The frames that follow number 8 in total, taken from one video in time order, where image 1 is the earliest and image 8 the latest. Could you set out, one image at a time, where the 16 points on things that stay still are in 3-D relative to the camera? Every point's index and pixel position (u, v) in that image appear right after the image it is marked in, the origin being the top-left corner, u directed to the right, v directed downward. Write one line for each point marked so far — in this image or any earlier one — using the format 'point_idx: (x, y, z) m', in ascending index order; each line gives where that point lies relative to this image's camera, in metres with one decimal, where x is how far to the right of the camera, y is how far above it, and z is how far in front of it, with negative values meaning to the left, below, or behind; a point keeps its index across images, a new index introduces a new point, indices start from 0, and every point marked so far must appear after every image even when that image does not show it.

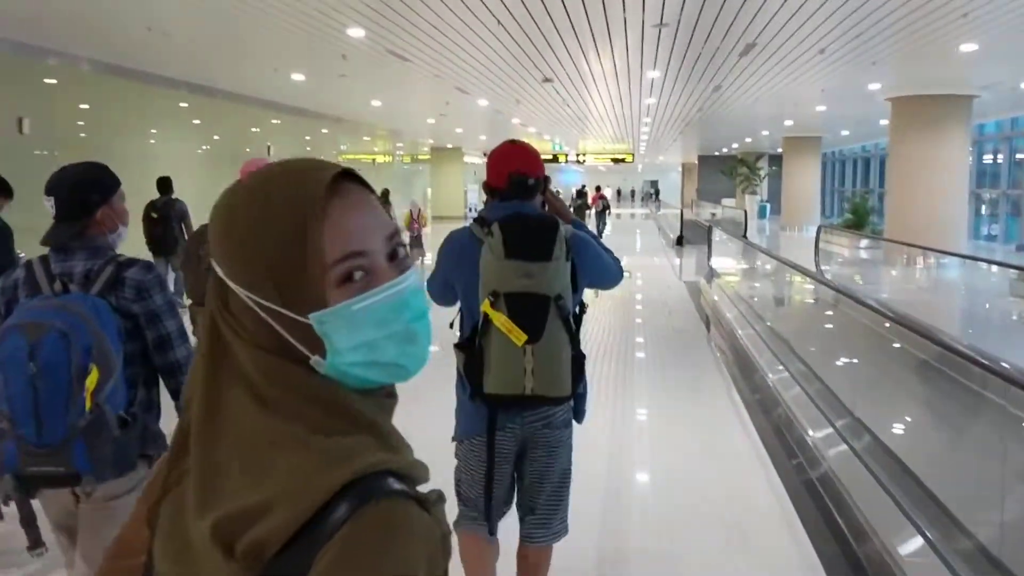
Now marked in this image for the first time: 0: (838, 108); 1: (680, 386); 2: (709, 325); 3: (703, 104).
0: (+5.3, +2.9, +13.5) m
1: (+1.4, -0.8, +7.7) m
2: (+2.2, -0.4, +9.9) m
3: (+2.8, +2.8, +12.8) m
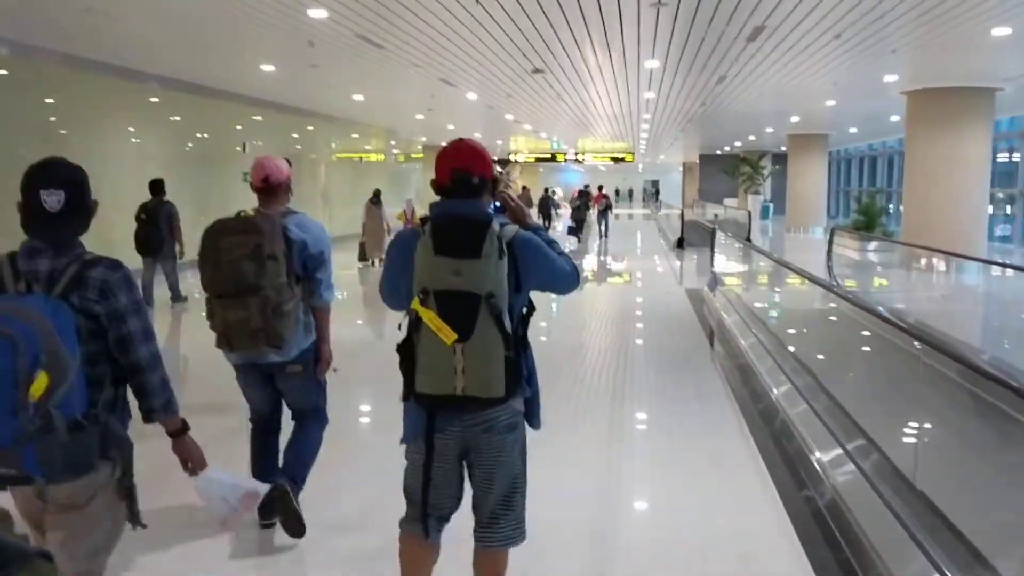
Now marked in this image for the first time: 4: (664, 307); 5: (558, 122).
0: (+5.2, +2.9, +13.0) m
1: (+1.4, -0.8, +7.2) m
2: (+2.1, -0.4, +9.4) m
3: (+2.8, +2.8, +12.3) m
4: (+1.9, -0.2, +10.7) m
5: (+0.9, +3.4, +17.0) m
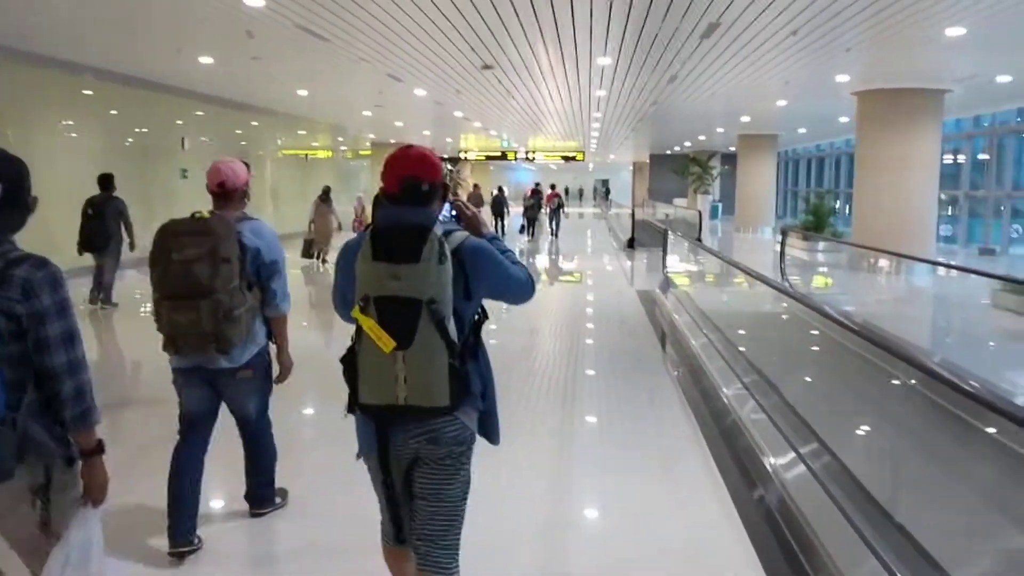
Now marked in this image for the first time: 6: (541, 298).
0: (+4.4, +2.9, +13.1) m
1: (+0.9, -0.8, +7.1) m
2: (+1.6, -0.5, +9.3) m
3: (+2.0, +2.8, +12.2) m
4: (+1.3, -0.2, +10.7) m
5: (-0.1, +3.4, +16.9) m
6: (+0.4, -0.1, +11.3) m
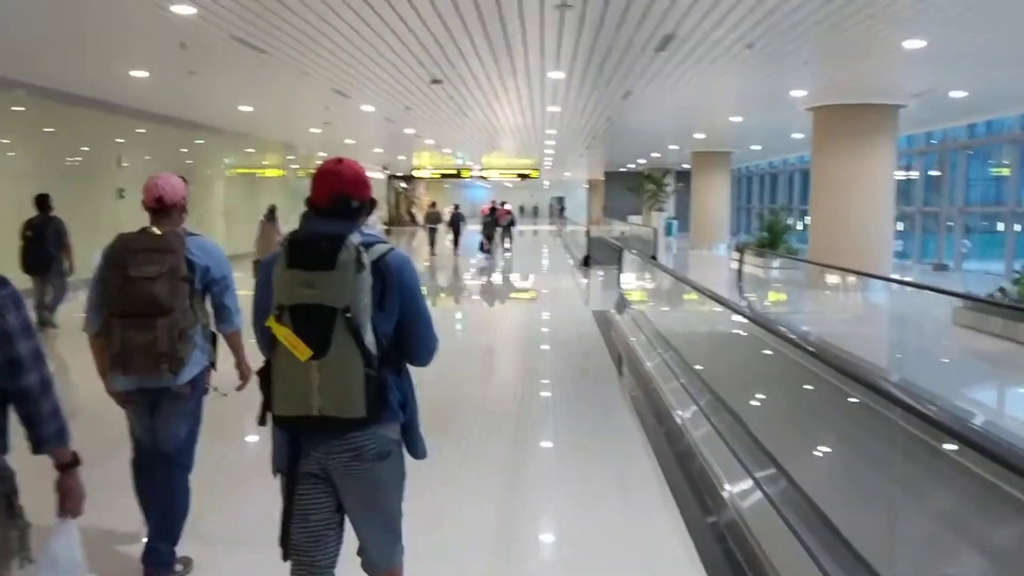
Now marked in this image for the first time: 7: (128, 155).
0: (+3.7, +2.6, +13.1) m
1: (+0.6, -1.0, +6.9) m
2: (+1.1, -0.7, +9.1) m
3: (+1.4, +2.5, +12.1) m
4: (+0.7, -0.5, +10.5) m
5: (-1.0, +3.0, +16.7) m
6: (-0.2, -0.4, +11.1) m
7: (-6.2, +2.1, +13.8) m
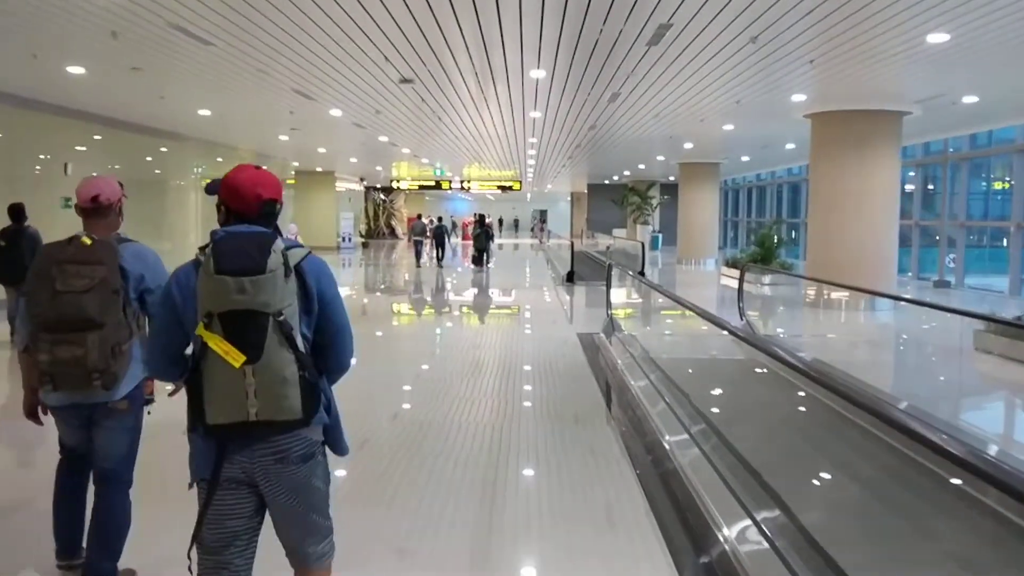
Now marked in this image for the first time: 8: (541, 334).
0: (+3.4, +2.4, +12.7) m
1: (+0.4, -1.1, +6.4) m
2: (+0.9, -0.8, +8.6) m
3: (+1.1, +2.3, +11.7) m
4: (+0.5, -0.7, +10.0) m
5: (-1.3, +2.7, +16.2) m
6: (-0.5, -0.6, +10.6) m
7: (-6.5, +1.9, +13.2) m
8: (+0.4, -0.6, +10.7) m
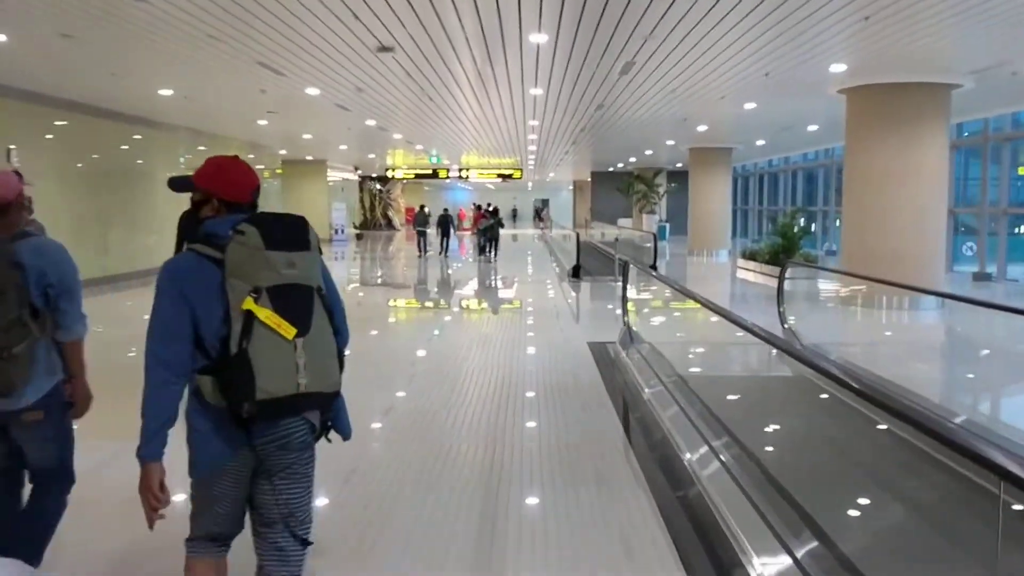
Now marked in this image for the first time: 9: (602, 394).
0: (+3.4, +2.5, +12.0) m
1: (+0.4, -1.1, +5.6) m
2: (+0.9, -0.8, +7.9) m
3: (+1.1, +2.4, +10.9) m
4: (+0.5, -0.6, +9.2) m
5: (-1.3, +2.8, +15.4) m
6: (-0.5, -0.5, +9.8) m
7: (-6.5, +2.0, +12.5) m
8: (+0.4, -0.5, +10.0) m
9: (+0.7, -0.9, +7.1) m
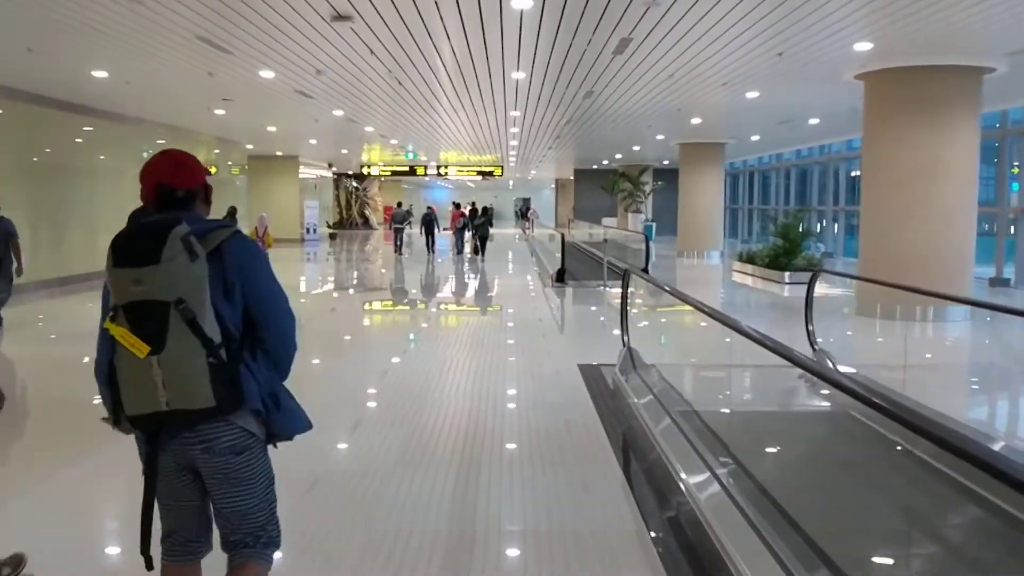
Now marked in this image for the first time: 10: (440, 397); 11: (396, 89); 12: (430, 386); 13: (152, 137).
0: (+3.2, +2.4, +11.4) m
1: (+0.3, -1.2, +5.0) m
2: (+0.7, -0.8, +7.3) m
3: (+0.9, +2.3, +10.3) m
4: (+0.3, -0.7, +8.6) m
5: (-1.7, +2.8, +14.7) m
6: (-0.7, -0.6, +9.2) m
7: (-6.8, +1.9, +11.6) m
8: (+0.1, -0.5, +9.4) m
9: (+0.6, -1.0, +6.5) m
10: (-0.5, -0.9, +6.7) m
11: (-1.3, +2.4, +10.8) m
12: (-0.7, -0.9, +7.2) m
13: (-6.9, +2.9, +16.6) m
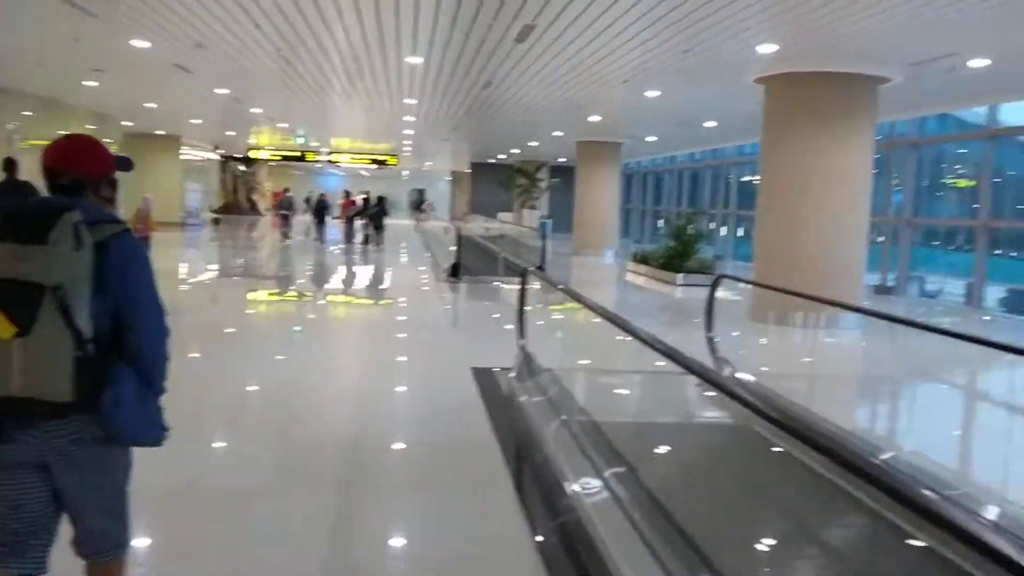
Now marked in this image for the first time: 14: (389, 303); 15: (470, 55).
0: (+1.8, +2.4, +11.4) m
1: (-0.4, -1.2, +4.8) m
2: (-0.2, -0.8, +7.1) m
3: (-0.3, +2.4, +10.0) m
4: (-0.8, -0.6, +8.3) m
5: (-3.4, +2.9, +14.2) m
6: (-1.8, -0.5, +8.8) m
7: (-8.1, +2.2, +10.5) m
8: (-1.0, -0.5, +9.1) m
9: (-0.2, -0.9, +6.3) m
10: (-1.4, -0.9, +6.4) m
11: (-2.6, +2.5, +10.3) m
12: (-1.6, -0.8, +6.8) m
13: (-8.8, +3.2, +15.4) m
14: (-1.6, -0.2, +11.1) m
15: (-0.4, +2.3, +9.1) m
